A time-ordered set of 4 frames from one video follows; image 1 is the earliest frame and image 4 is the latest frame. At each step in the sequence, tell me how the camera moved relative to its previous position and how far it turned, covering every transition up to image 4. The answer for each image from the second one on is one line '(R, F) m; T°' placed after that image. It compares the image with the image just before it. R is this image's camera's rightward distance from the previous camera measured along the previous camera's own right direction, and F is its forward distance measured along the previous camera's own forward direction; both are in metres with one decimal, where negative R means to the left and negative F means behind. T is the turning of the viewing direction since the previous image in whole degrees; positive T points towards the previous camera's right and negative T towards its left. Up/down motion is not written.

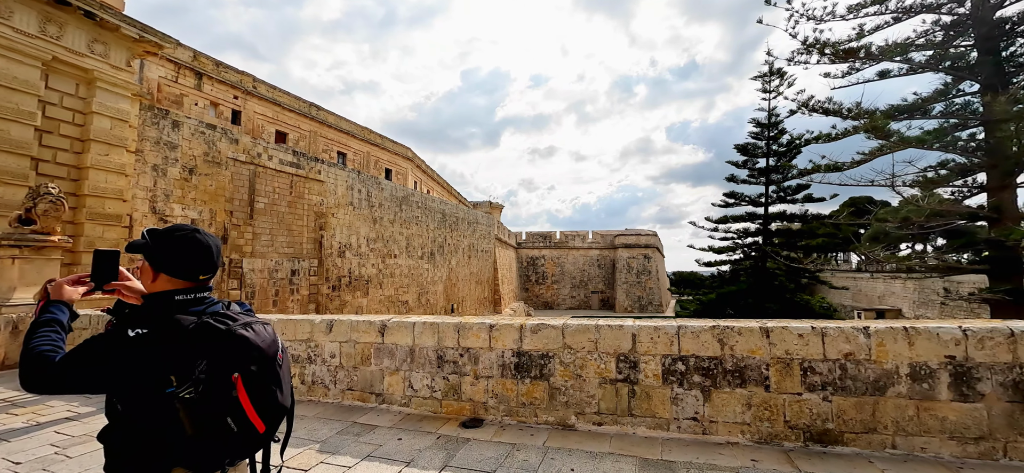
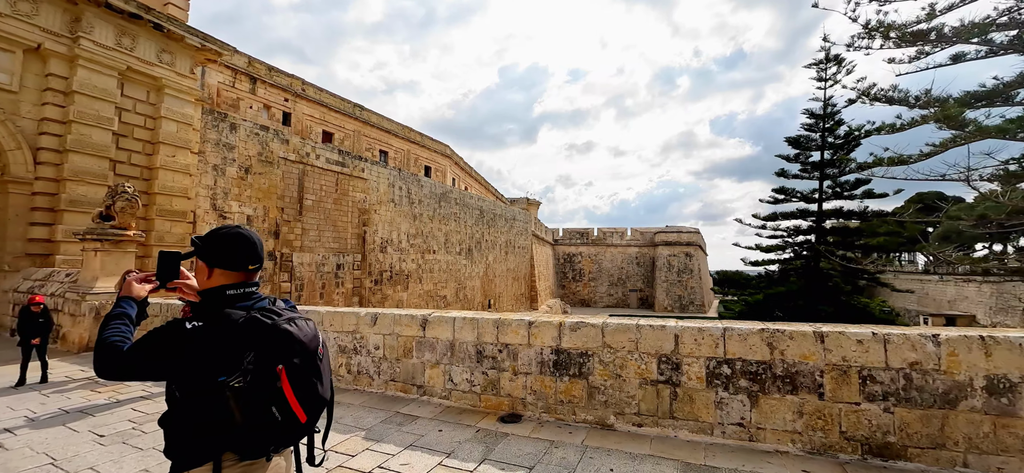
(0.0, 0.0) m; -5°
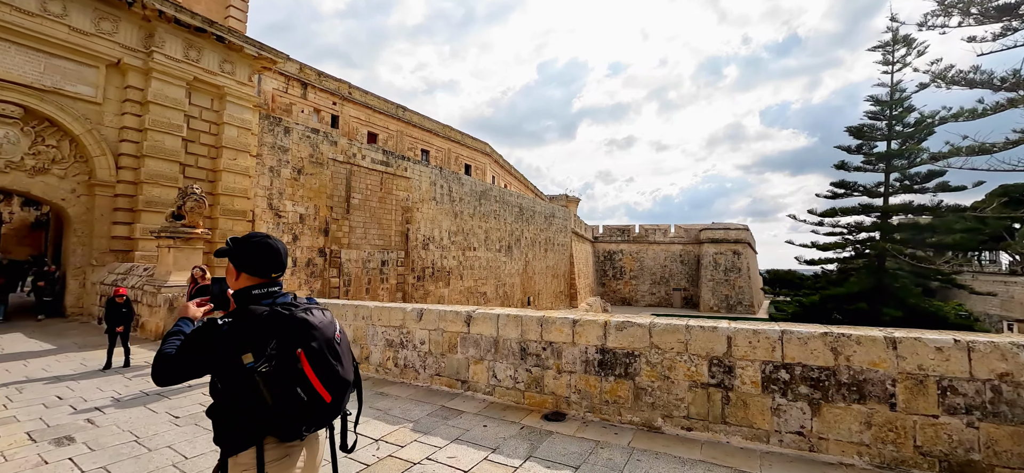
(-0.1, 0.0) m; -5°
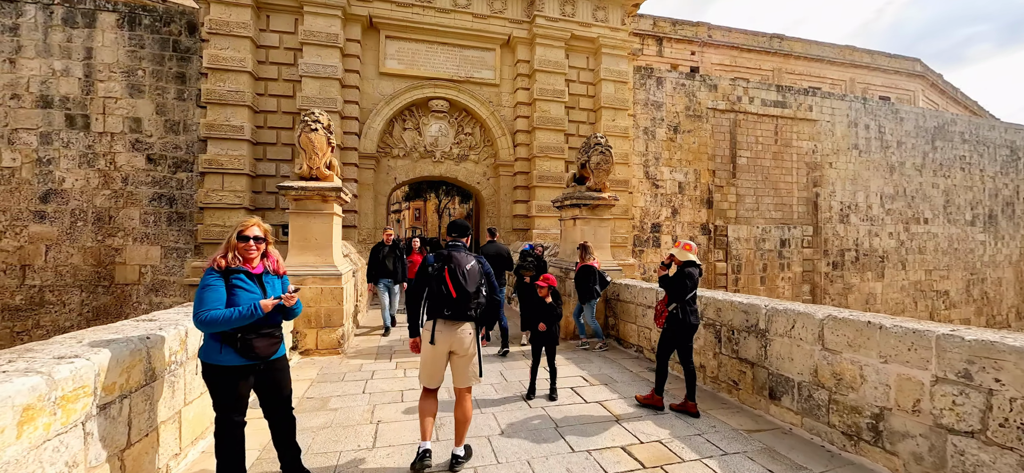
(-2.6, +2.4) m; -44°
